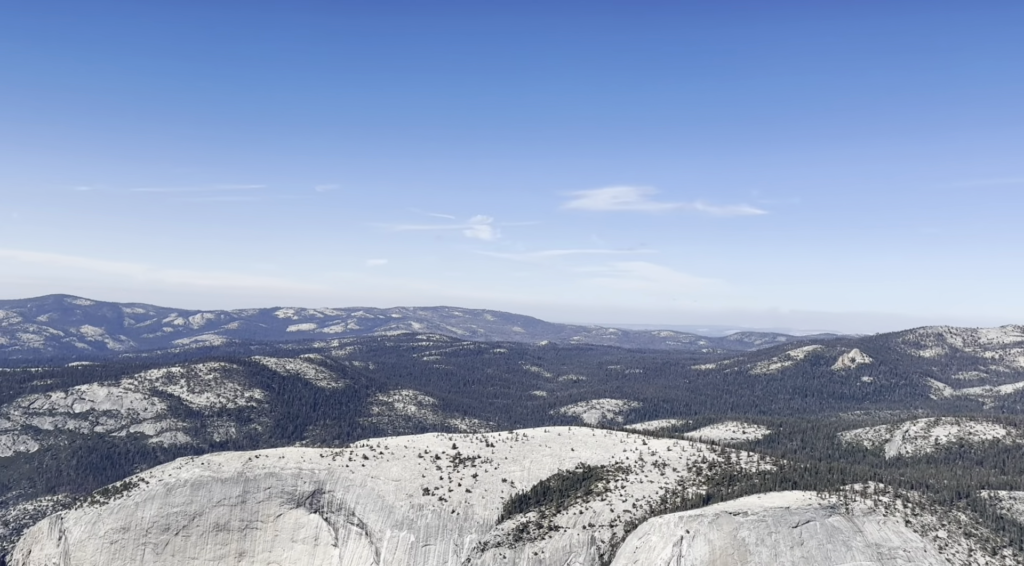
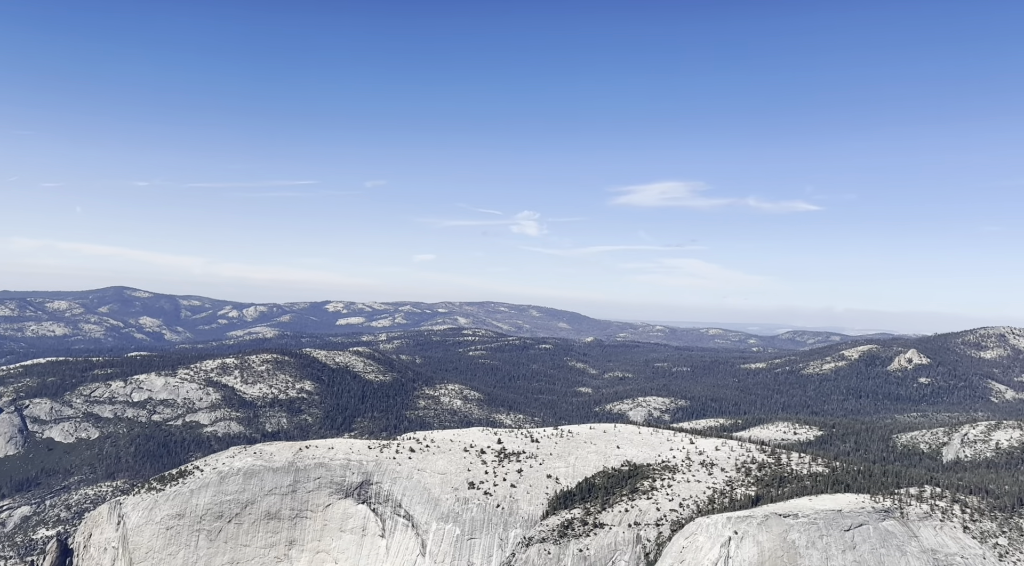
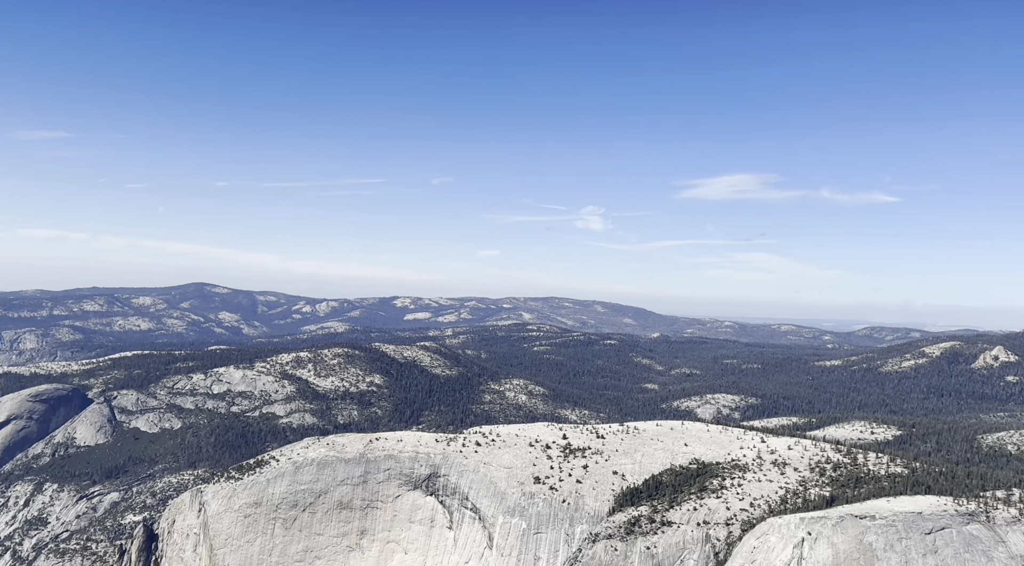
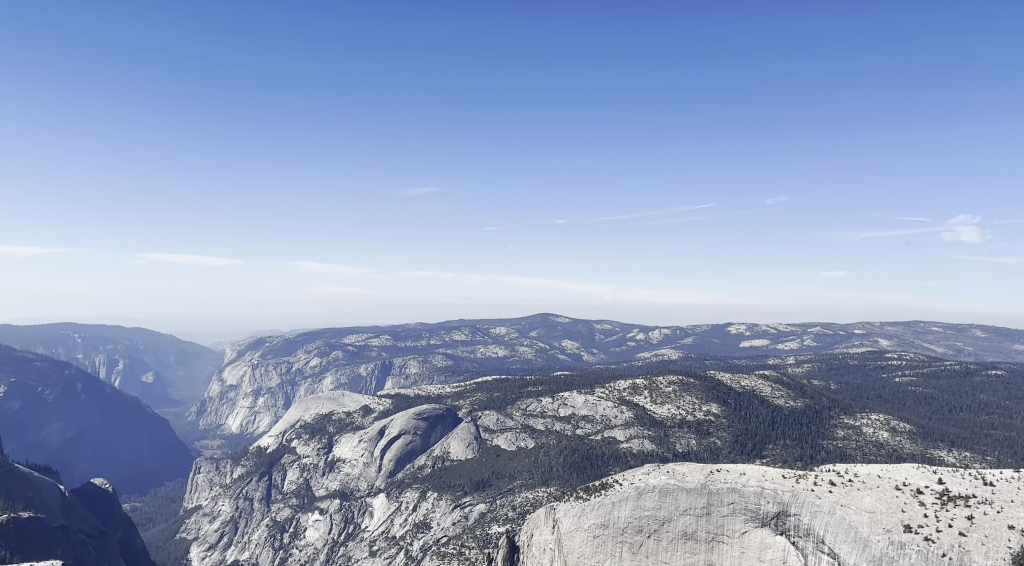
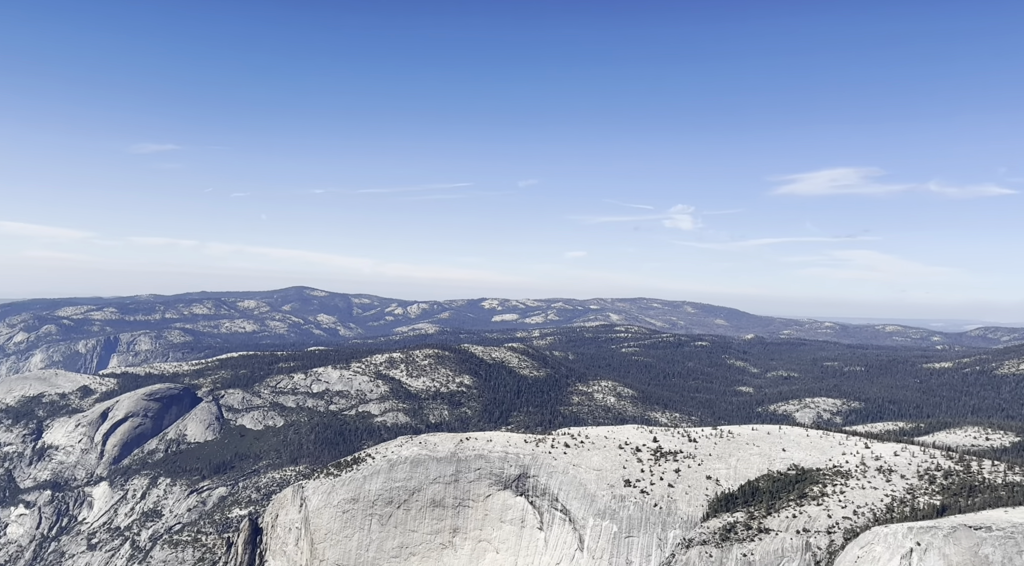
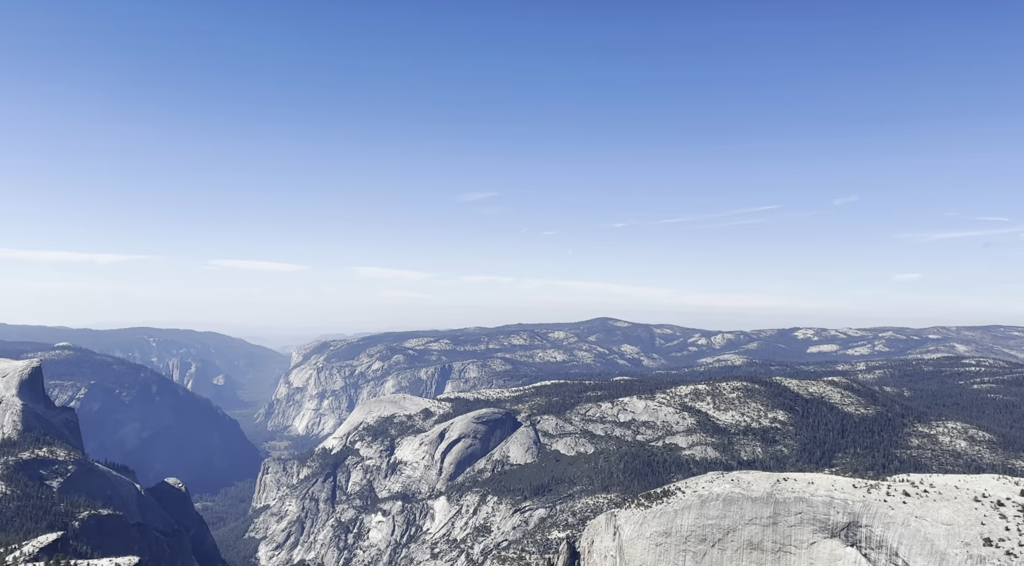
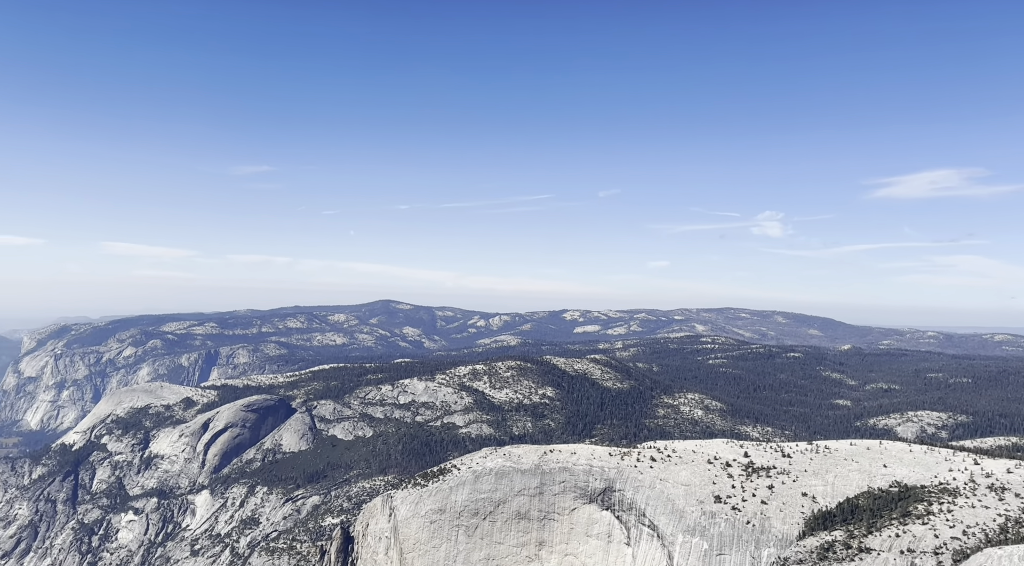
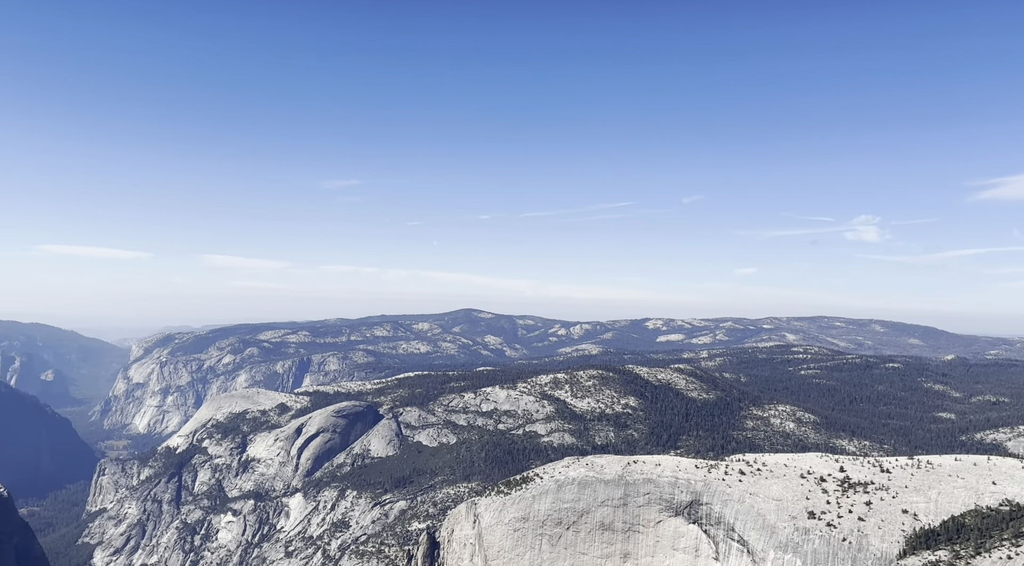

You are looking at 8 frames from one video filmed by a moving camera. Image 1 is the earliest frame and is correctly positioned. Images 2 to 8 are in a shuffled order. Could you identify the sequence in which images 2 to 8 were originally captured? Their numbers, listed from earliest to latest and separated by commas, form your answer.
2, 3, 5, 7, 8, 4, 6
